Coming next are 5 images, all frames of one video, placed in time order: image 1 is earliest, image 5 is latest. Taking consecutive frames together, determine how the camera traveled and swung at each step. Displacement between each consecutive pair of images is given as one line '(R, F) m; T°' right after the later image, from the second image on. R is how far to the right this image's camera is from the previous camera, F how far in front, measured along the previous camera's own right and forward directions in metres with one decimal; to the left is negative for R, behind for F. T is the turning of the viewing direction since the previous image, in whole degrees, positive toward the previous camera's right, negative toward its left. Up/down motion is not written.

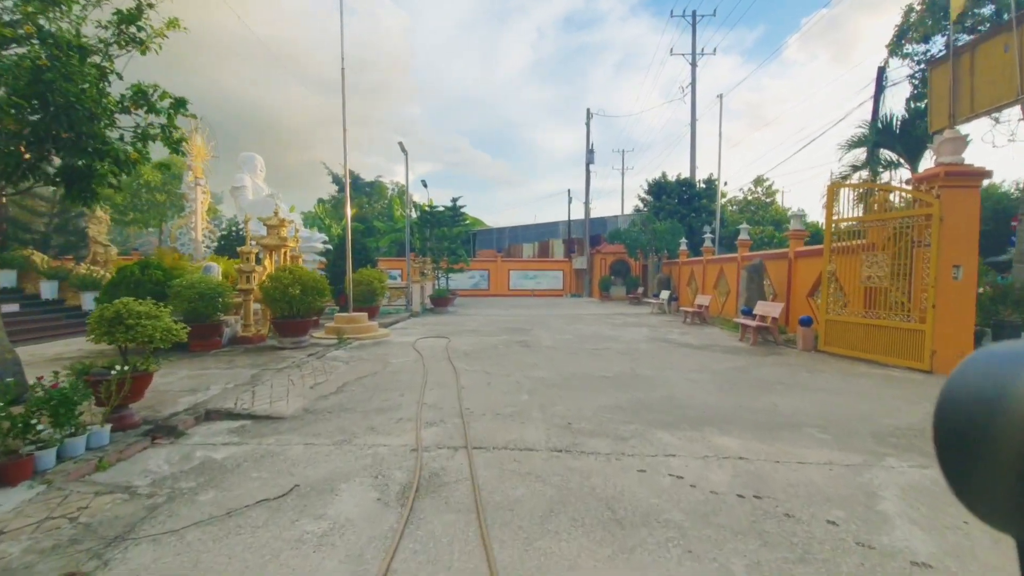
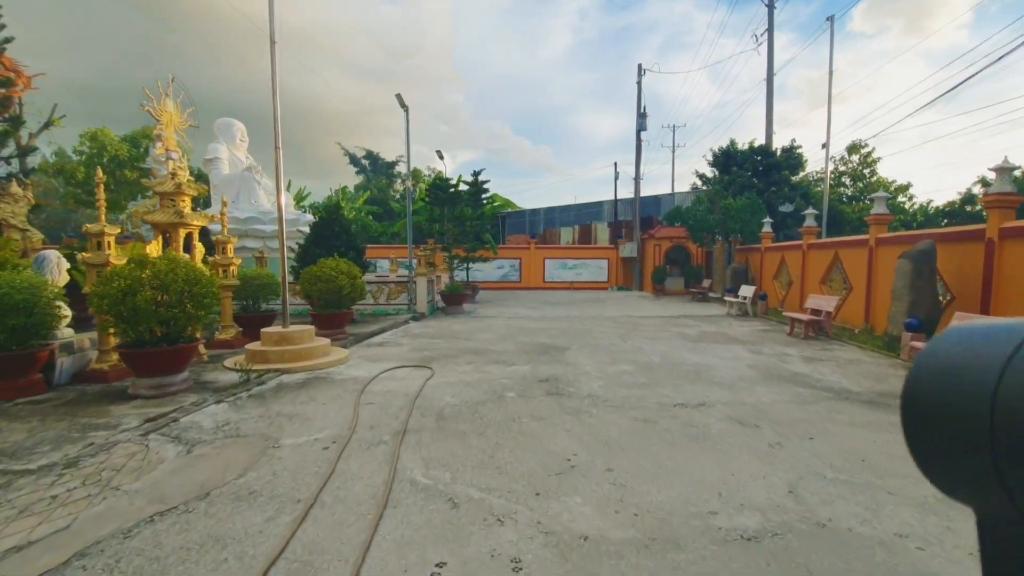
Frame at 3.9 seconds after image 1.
(+0.2, +3.7) m; -4°
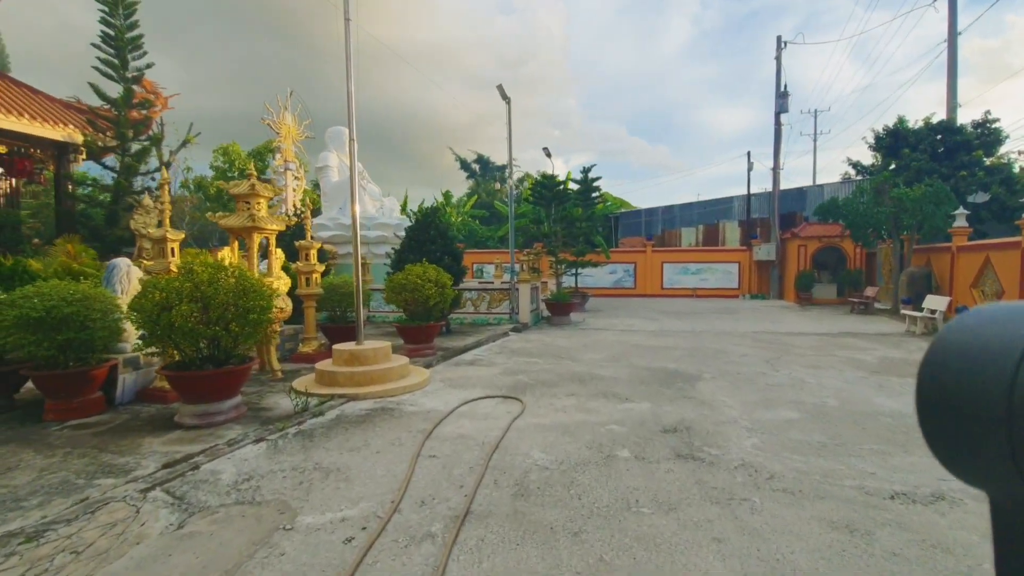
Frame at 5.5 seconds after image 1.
(0.0, +1.3) m; -12°
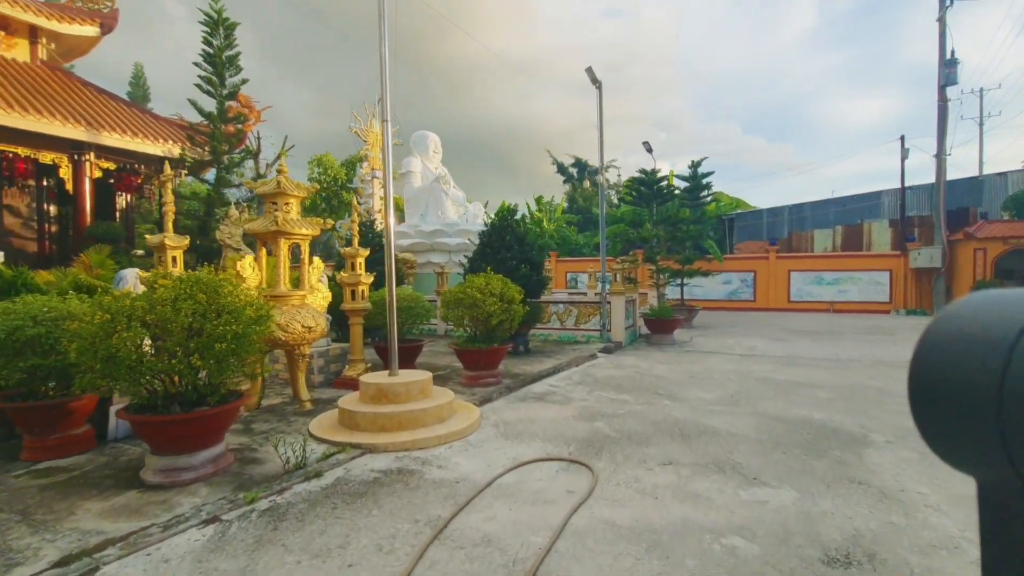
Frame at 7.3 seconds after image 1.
(+0.2, +1.4) m; -11°
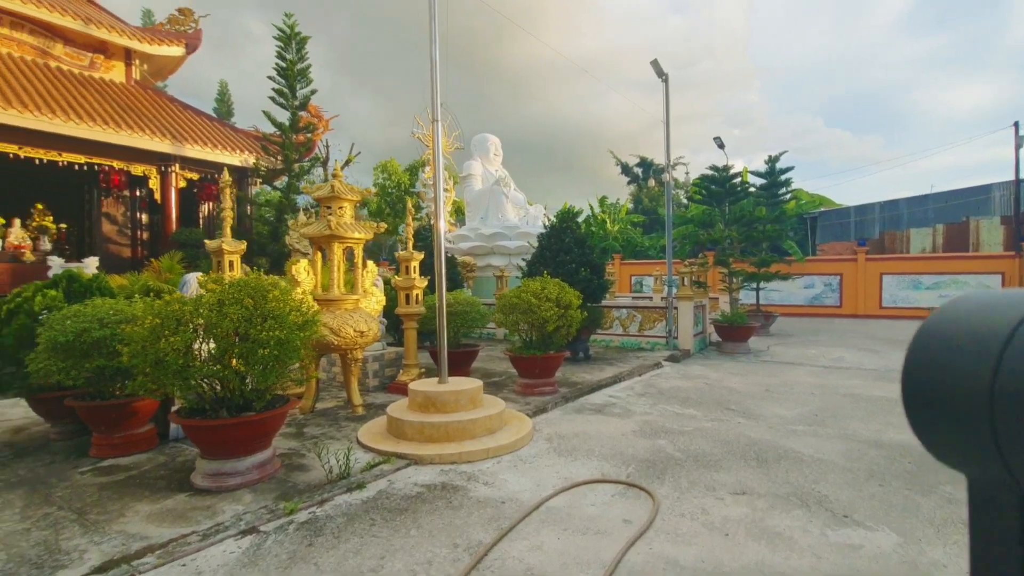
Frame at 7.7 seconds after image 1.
(+0.1, +0.3) m; -7°
